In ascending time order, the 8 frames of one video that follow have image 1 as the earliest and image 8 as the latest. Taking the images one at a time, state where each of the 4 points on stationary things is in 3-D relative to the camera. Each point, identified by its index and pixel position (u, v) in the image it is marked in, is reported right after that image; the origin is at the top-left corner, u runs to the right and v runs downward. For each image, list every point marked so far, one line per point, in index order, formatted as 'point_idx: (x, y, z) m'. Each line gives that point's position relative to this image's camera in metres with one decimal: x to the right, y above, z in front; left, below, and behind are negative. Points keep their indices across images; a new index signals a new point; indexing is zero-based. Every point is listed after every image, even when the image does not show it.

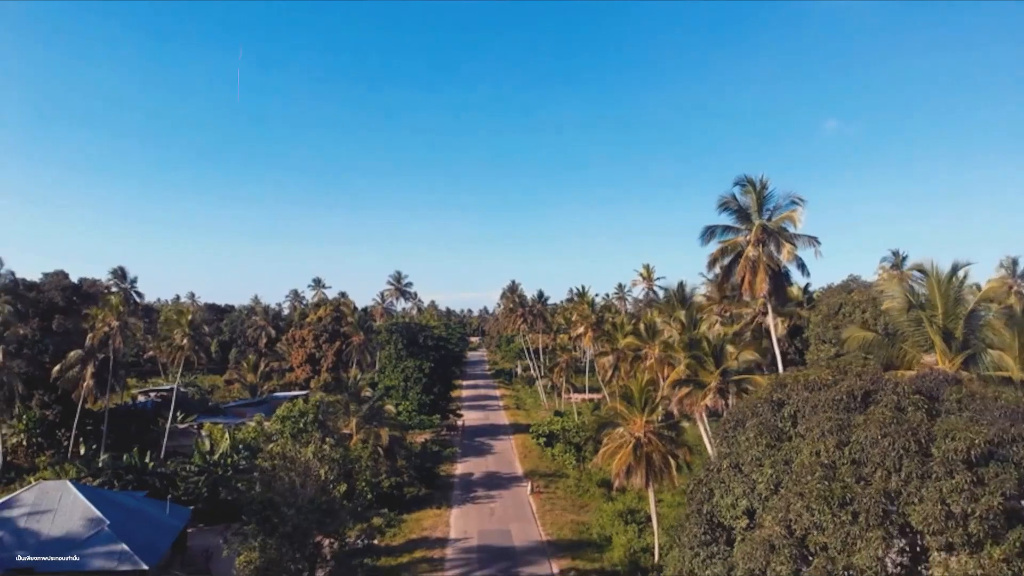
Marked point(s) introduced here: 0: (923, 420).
0: (+5.8, -1.8, +9.3) m
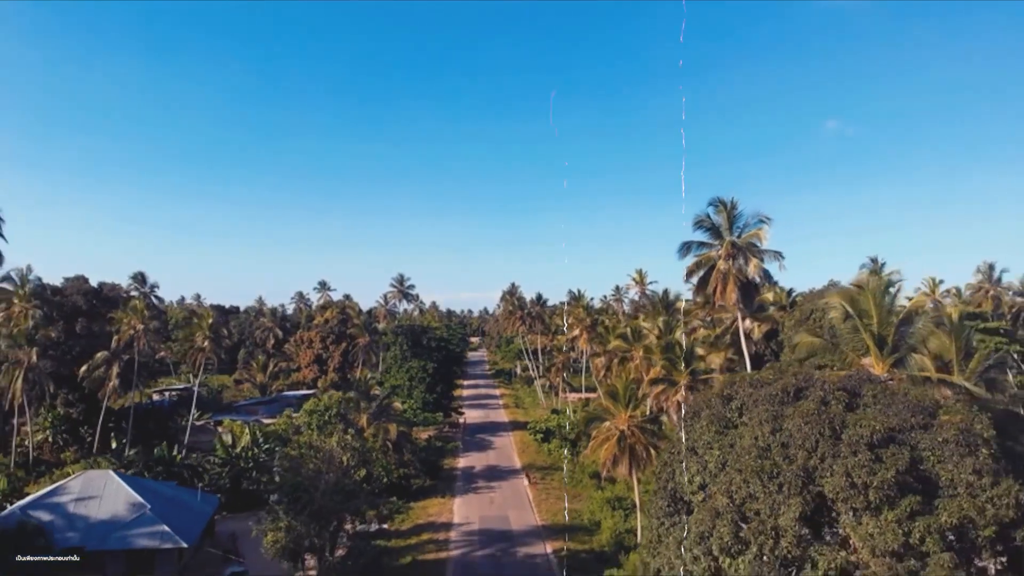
0: (+5.8, -2.1, +11.5) m
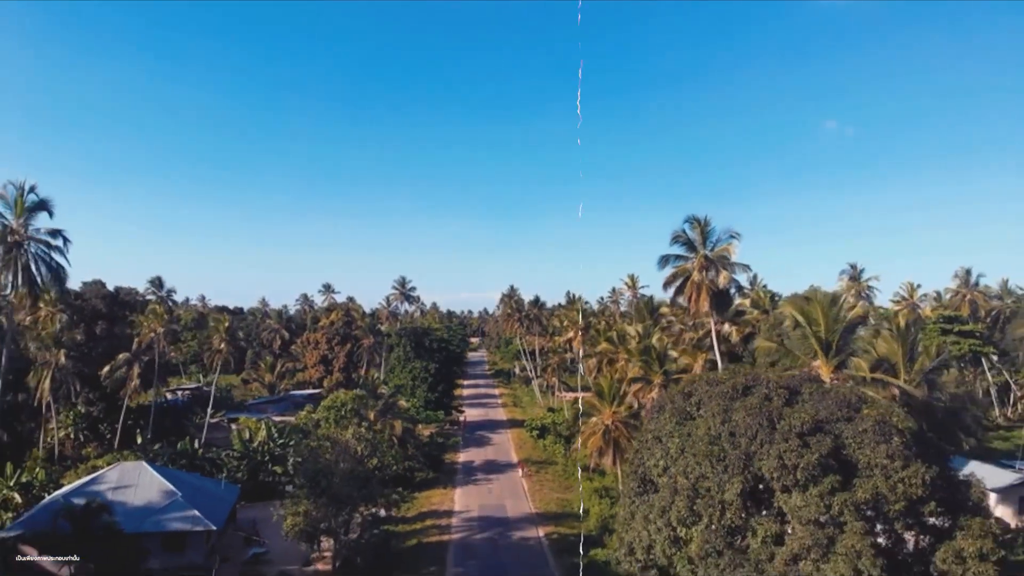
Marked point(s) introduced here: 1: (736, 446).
0: (+5.6, -2.4, +13.7) m
1: (+4.6, -3.3, +13.4) m
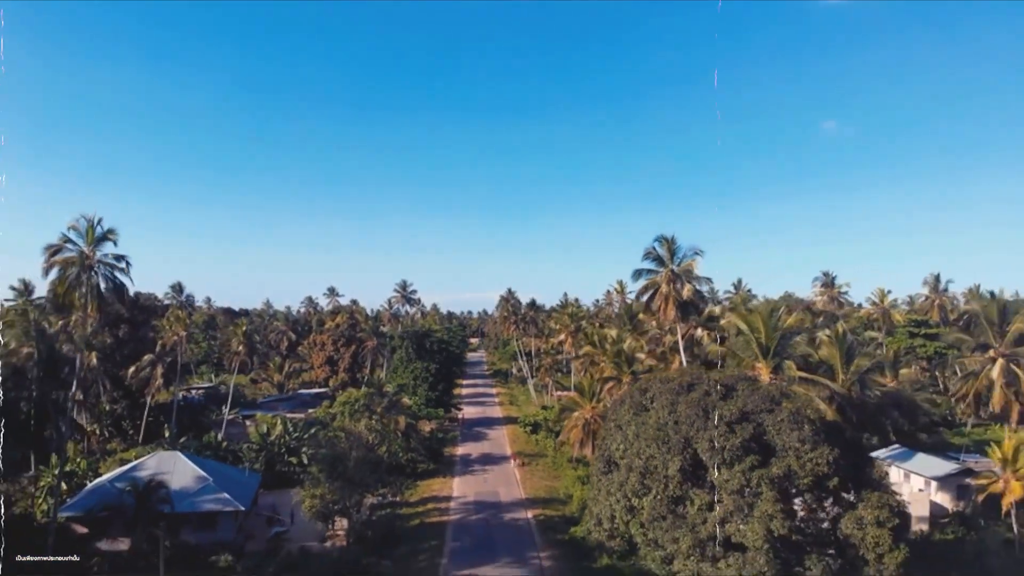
0: (+5.2, -2.9, +16.9) m
1: (+4.3, -3.7, +16.6) m
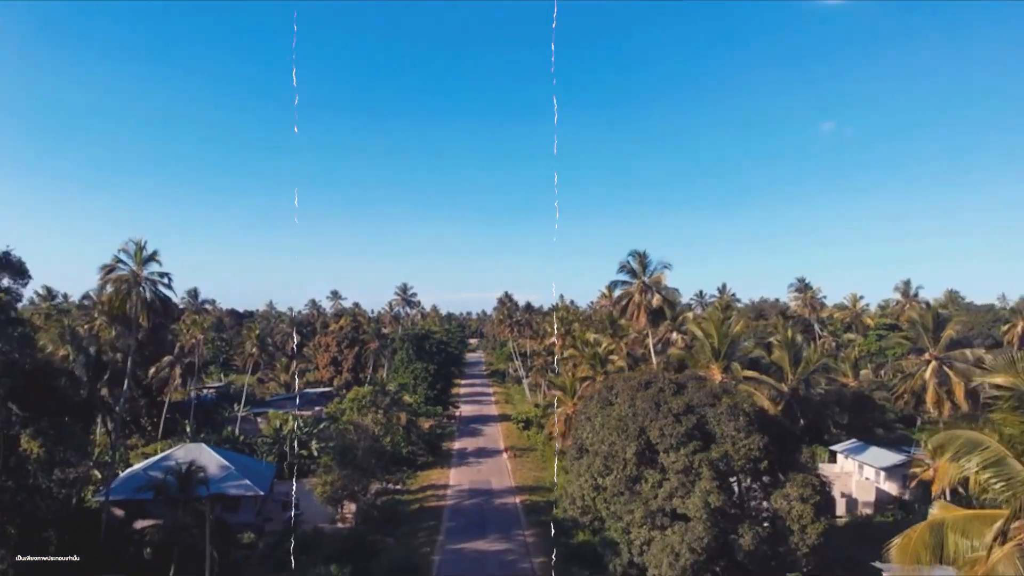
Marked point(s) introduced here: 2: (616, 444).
0: (+4.8, -3.3, +20.2) m
1: (+3.8, -4.1, +19.8) m
2: (+3.2, -4.8, +19.8) m
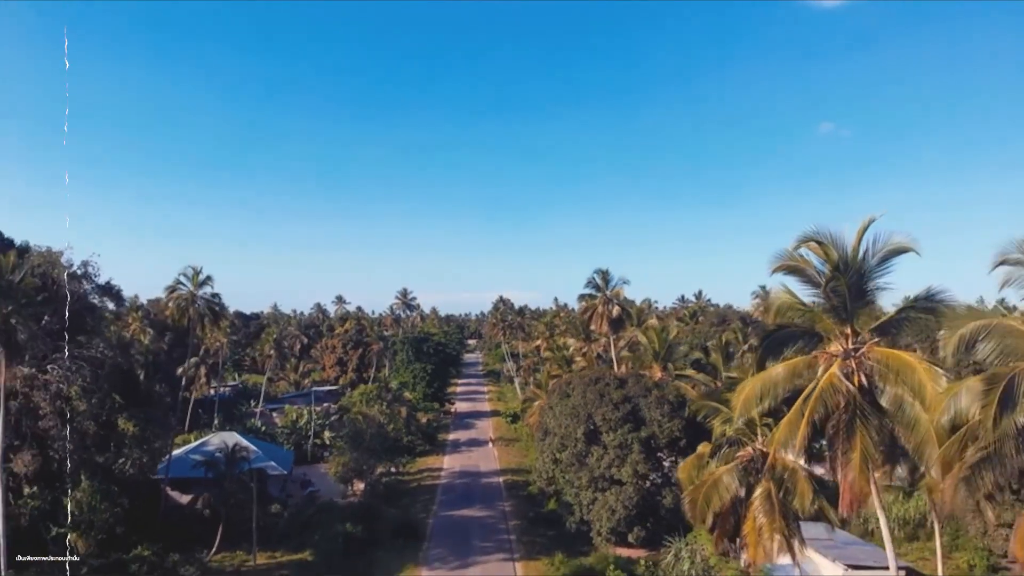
0: (+3.8, -4.0, +25.7) m
1: (+2.9, -4.8, +25.3) m
2: (+2.3, -5.5, +25.4) m
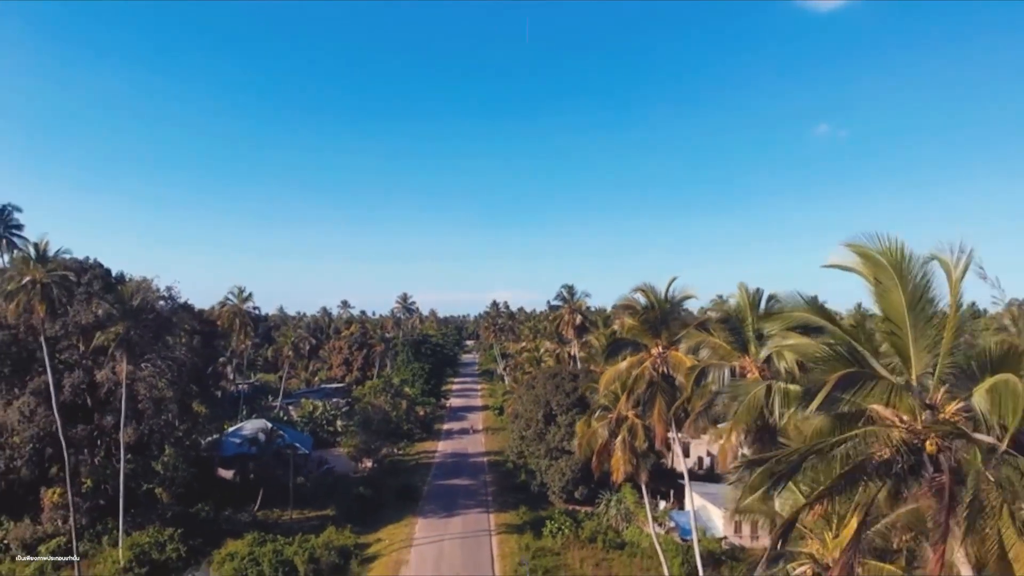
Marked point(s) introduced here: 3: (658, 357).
0: (+2.6, -4.8, +33.2) m
1: (+1.7, -5.6, +32.9) m
2: (+1.1, -6.3, +32.9) m
3: (+3.9, -1.8, +17.2) m
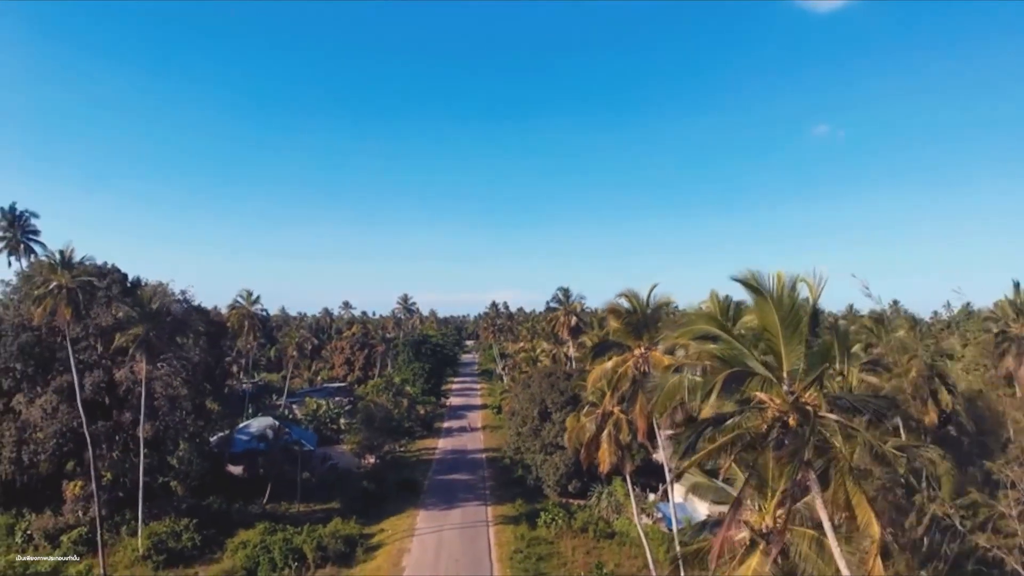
0: (+2.5, -5.0, +34.8) m
1: (+1.5, -5.8, +34.5) m
2: (+0.9, -6.5, +34.5) m
3: (+3.7, -2.0, +18.8) m
